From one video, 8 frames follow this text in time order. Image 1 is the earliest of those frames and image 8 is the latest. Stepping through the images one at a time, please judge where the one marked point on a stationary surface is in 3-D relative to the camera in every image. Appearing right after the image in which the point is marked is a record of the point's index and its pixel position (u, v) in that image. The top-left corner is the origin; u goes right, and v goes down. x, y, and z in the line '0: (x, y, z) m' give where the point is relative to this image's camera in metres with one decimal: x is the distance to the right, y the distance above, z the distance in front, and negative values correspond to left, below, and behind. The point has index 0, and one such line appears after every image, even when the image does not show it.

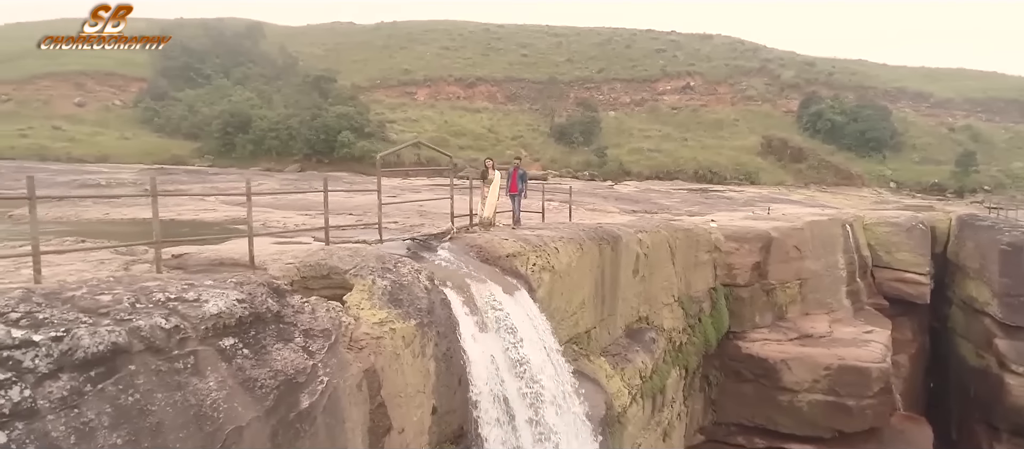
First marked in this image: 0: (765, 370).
0: (+5.4, -3.1, +15.2) m
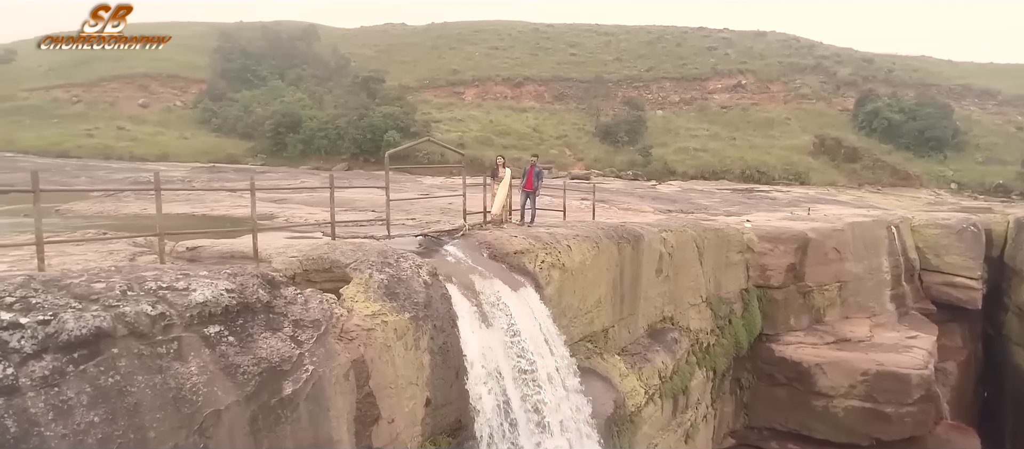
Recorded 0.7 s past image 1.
0: (+6.0, -3.1, +14.9) m
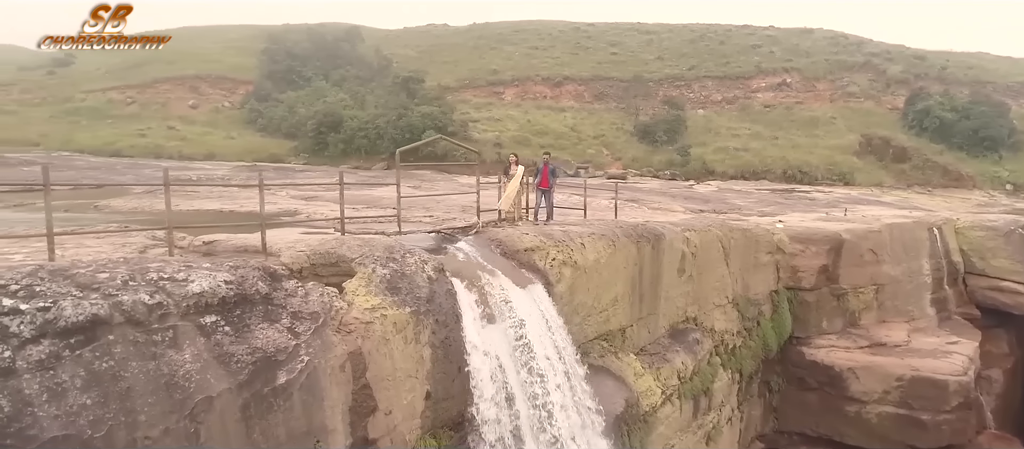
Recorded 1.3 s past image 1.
0: (+6.5, -3.1, +14.5) m
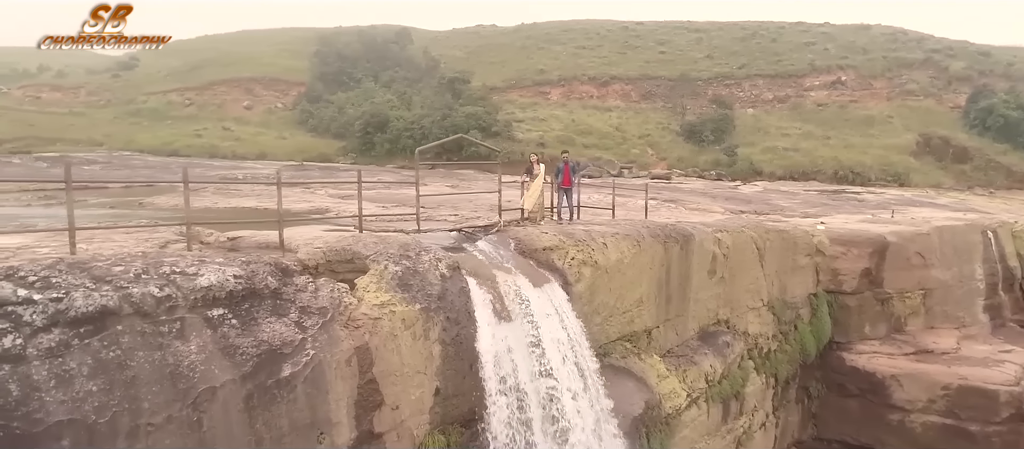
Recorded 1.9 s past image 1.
0: (+7.1, -3.2, +14.1) m
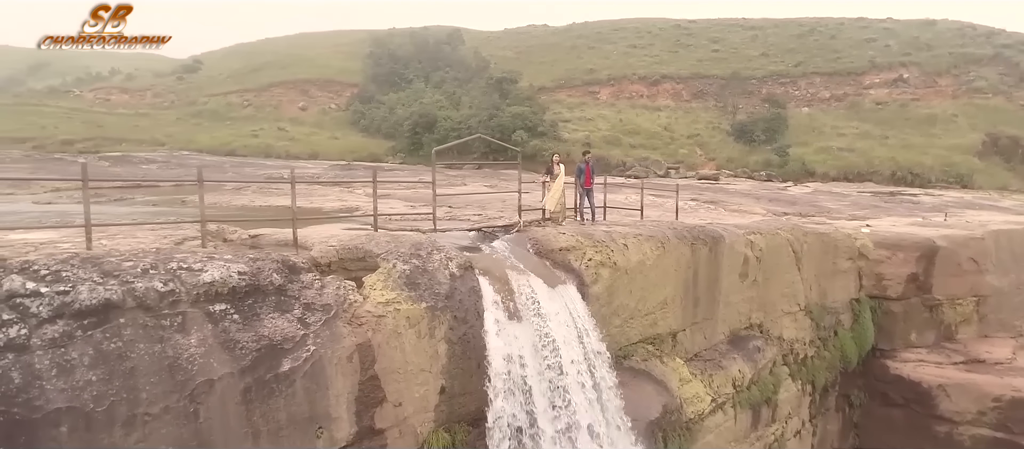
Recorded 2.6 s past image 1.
0: (+7.7, -3.2, +13.6) m
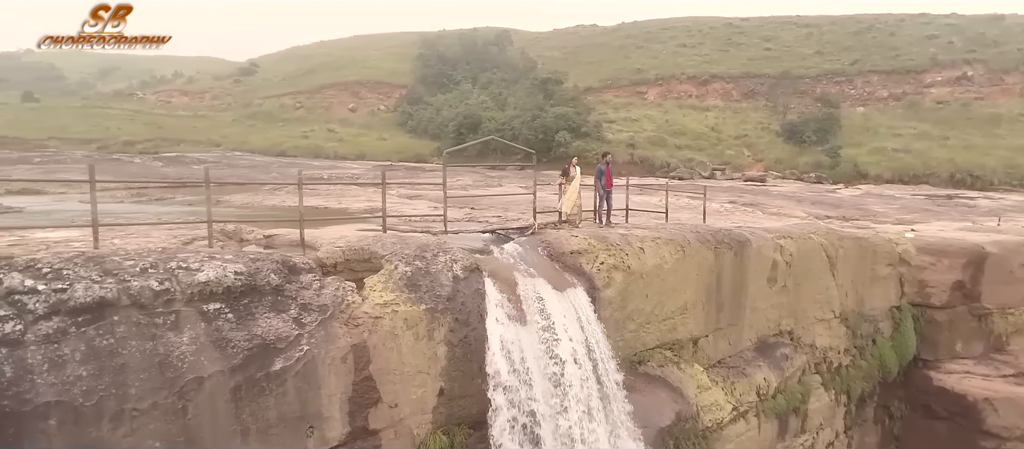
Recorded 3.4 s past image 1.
0: (+8.1, -3.3, +12.9) m
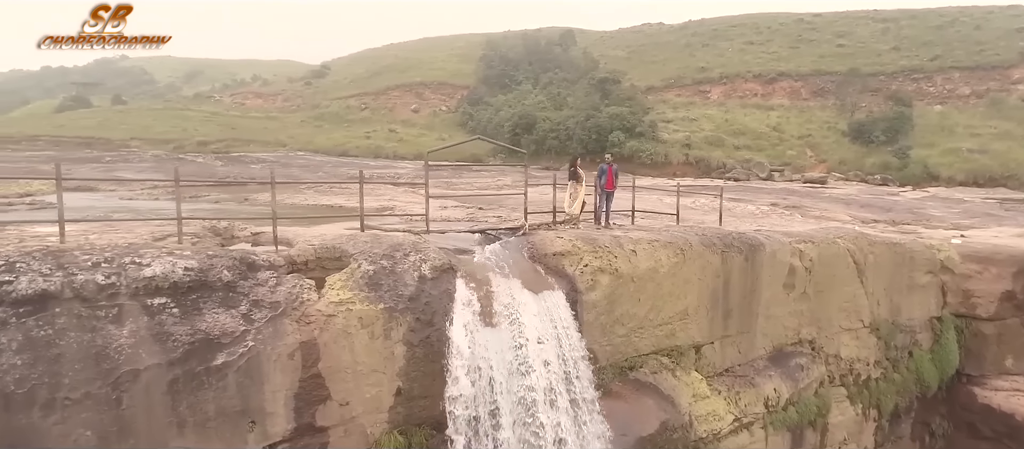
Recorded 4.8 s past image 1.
0: (+8.3, -3.4, +12.0) m
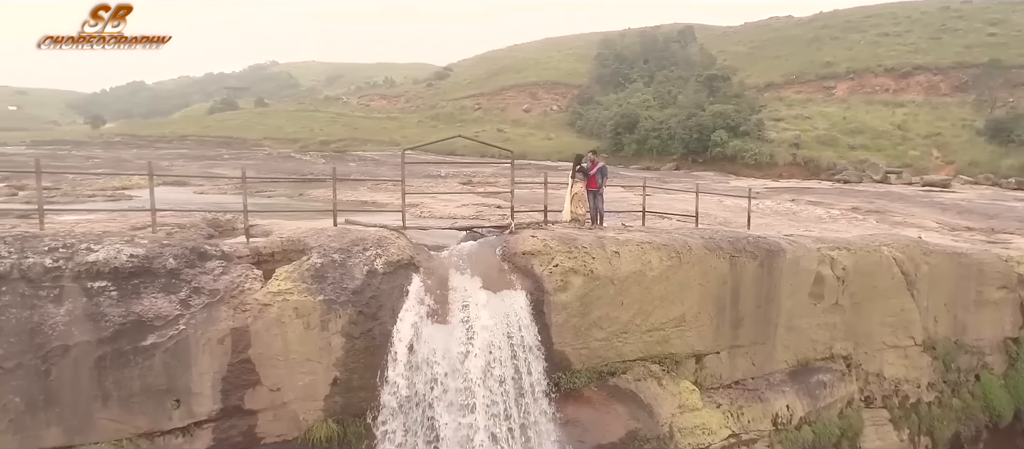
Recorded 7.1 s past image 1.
0: (+8.5, -3.6, +10.5) m
